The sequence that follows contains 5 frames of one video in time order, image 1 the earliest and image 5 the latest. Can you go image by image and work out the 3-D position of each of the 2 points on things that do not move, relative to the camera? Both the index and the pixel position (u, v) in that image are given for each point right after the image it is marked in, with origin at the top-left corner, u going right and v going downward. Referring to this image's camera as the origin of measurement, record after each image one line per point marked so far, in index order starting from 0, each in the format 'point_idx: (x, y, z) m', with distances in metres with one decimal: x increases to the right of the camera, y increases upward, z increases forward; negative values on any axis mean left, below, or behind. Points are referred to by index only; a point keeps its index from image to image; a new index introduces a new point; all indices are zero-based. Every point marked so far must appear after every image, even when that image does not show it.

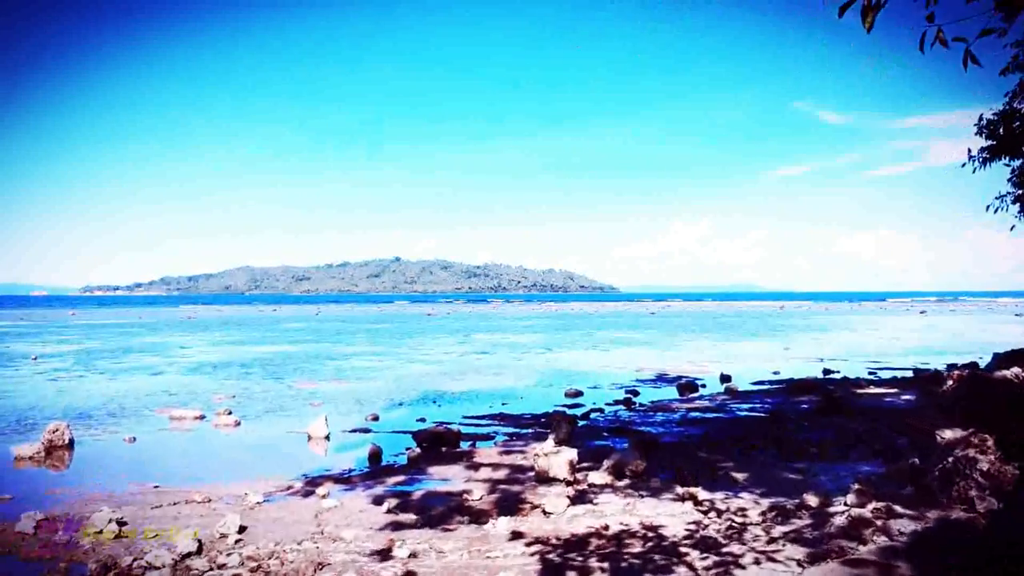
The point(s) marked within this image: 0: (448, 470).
0: (-1.4, -4.1, +14.2) m
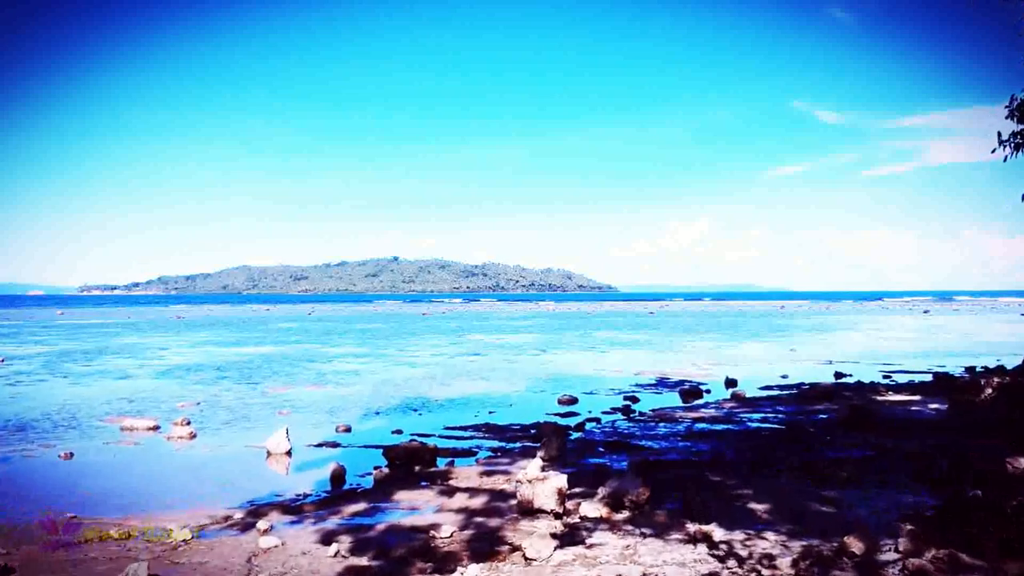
0: (-1.8, -4.0, +12.2) m
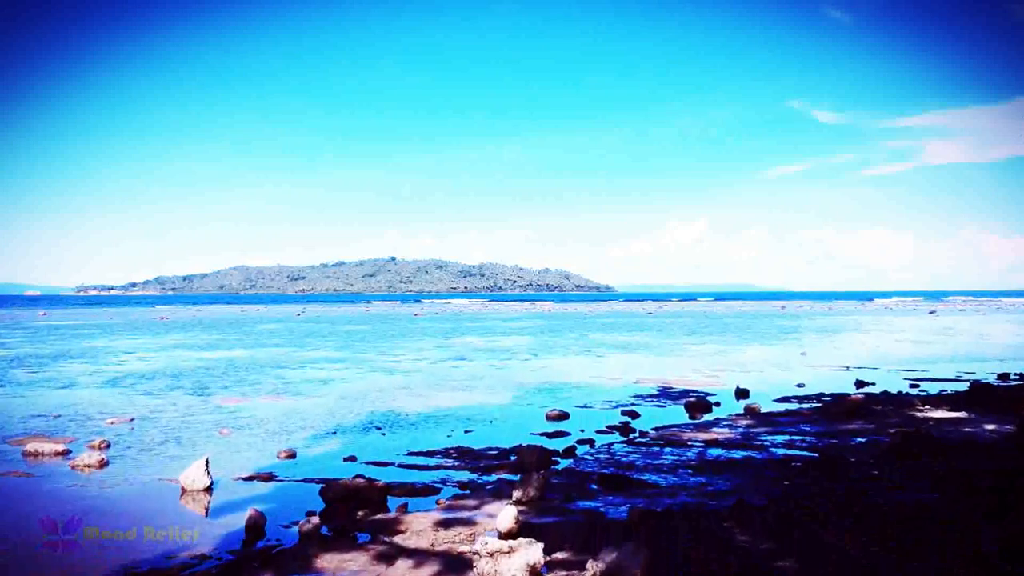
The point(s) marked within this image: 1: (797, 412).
0: (-2.4, -4.0, +9.2) m
1: (+8.9, -3.9, +19.8) m
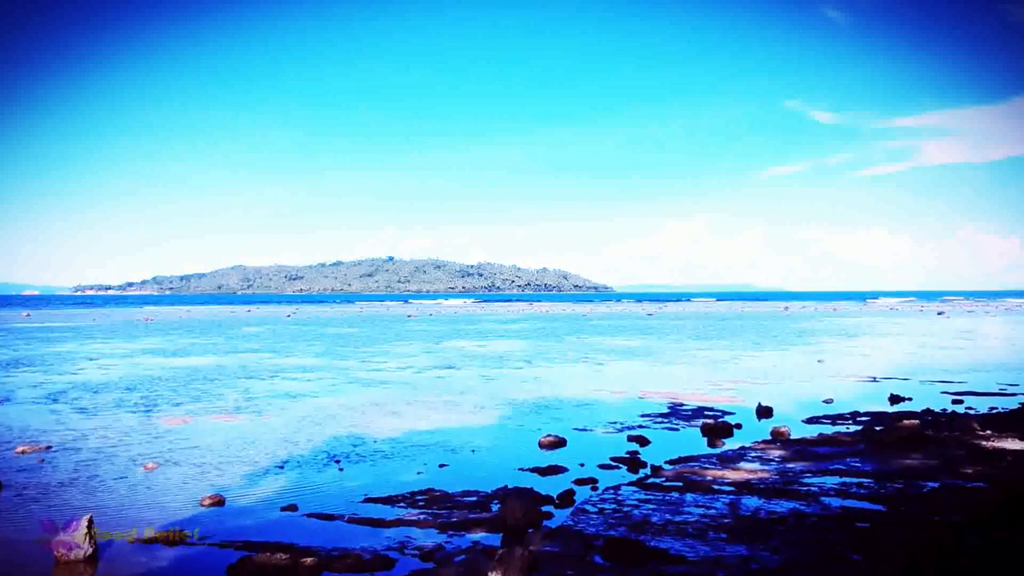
0: (-2.7, -4.1, +6.0) m
1: (+8.5, -4.0, +16.7) m
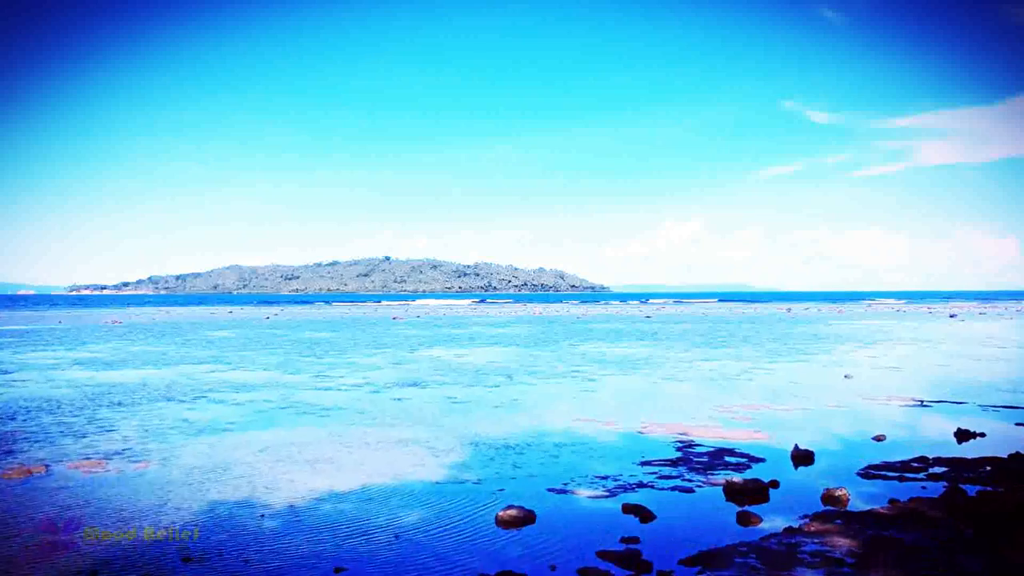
0: (-3.7, -4.3, +0.9) m
1: (+7.5, -4.2, +11.6) m
